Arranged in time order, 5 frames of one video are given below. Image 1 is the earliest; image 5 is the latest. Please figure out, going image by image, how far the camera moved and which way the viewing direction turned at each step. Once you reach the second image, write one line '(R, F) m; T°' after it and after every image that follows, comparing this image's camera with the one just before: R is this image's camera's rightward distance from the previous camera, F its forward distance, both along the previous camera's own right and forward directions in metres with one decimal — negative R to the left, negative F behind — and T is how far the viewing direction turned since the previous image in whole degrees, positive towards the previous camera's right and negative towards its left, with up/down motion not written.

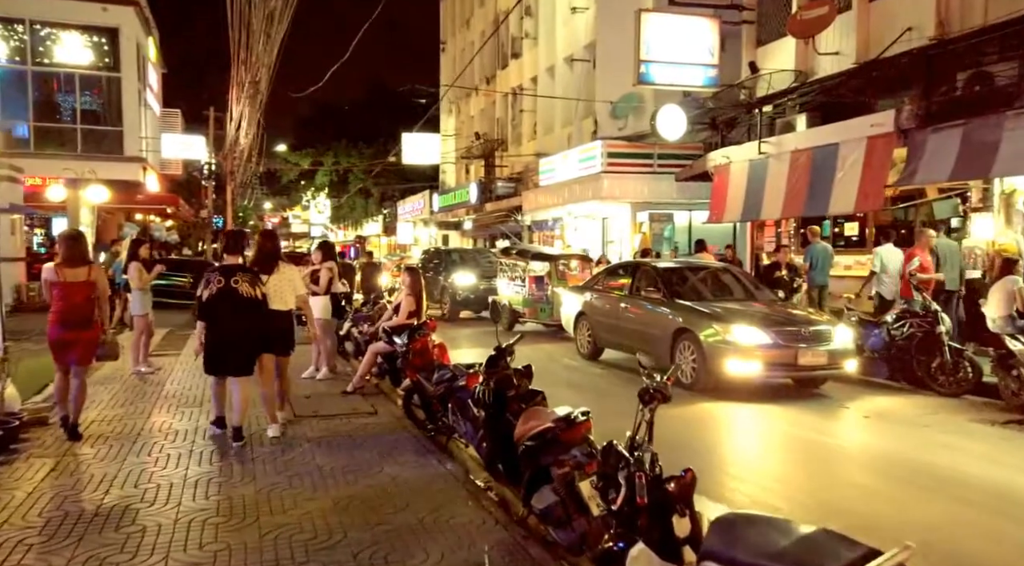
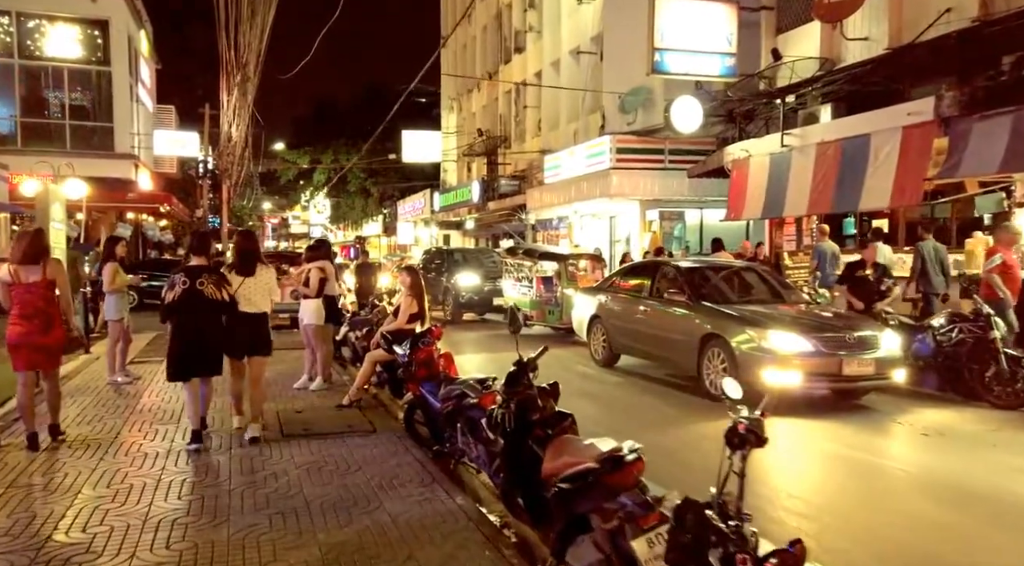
(-0.1, +0.9) m; 0°
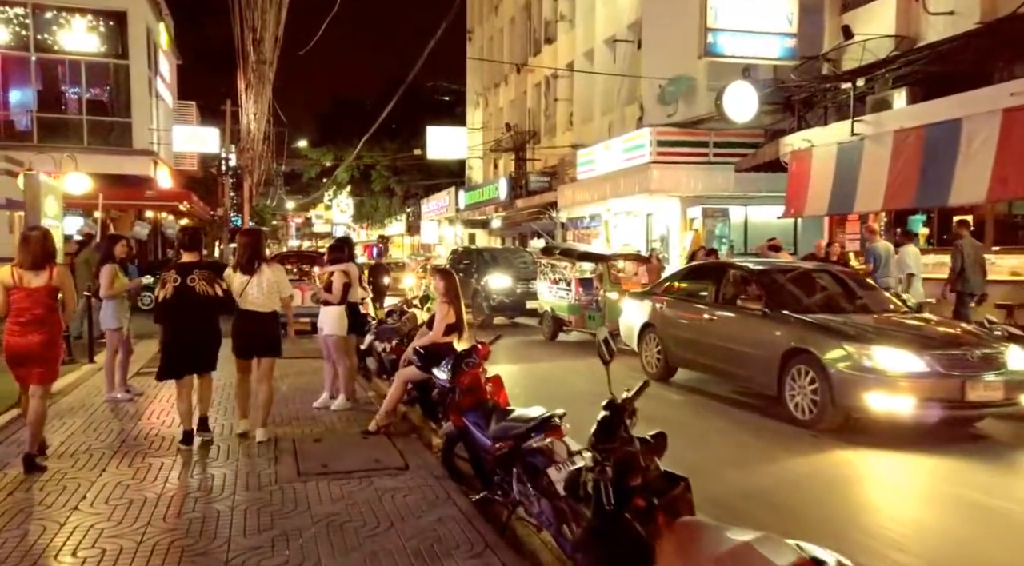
(-0.3, +1.3) m; -2°
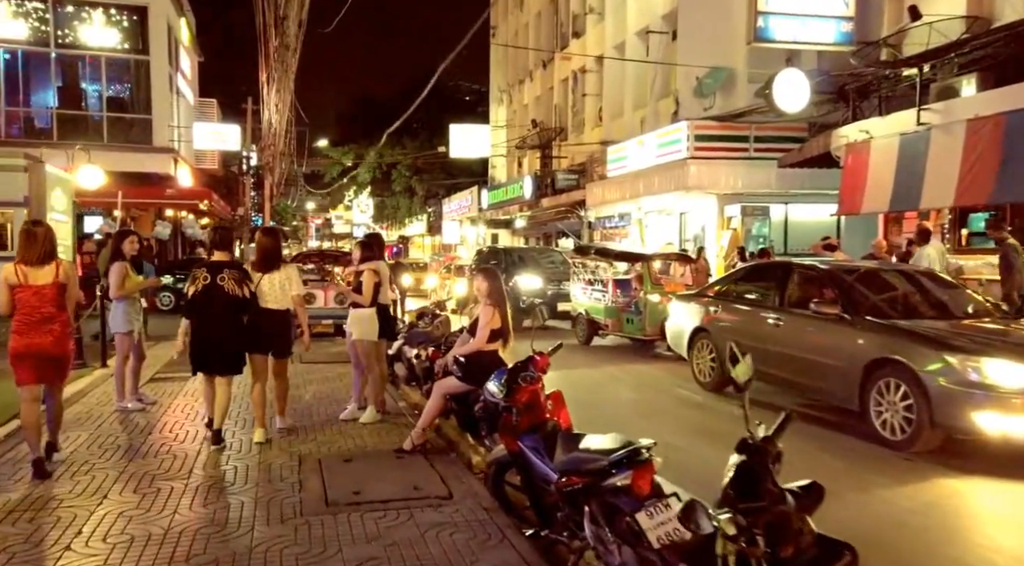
(-0.3, +0.9) m; -1°
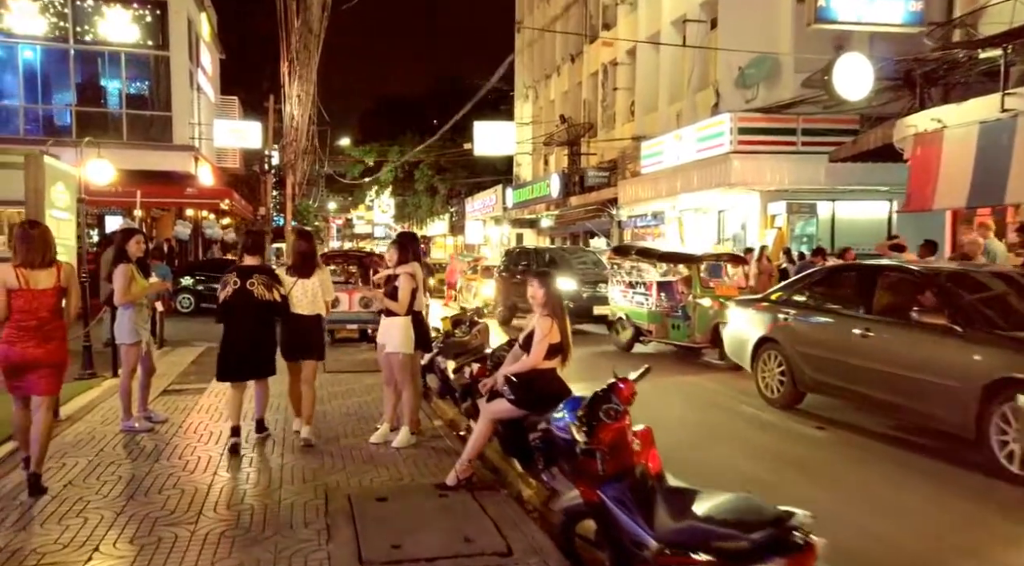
(-0.3, +1.0) m; -1°
